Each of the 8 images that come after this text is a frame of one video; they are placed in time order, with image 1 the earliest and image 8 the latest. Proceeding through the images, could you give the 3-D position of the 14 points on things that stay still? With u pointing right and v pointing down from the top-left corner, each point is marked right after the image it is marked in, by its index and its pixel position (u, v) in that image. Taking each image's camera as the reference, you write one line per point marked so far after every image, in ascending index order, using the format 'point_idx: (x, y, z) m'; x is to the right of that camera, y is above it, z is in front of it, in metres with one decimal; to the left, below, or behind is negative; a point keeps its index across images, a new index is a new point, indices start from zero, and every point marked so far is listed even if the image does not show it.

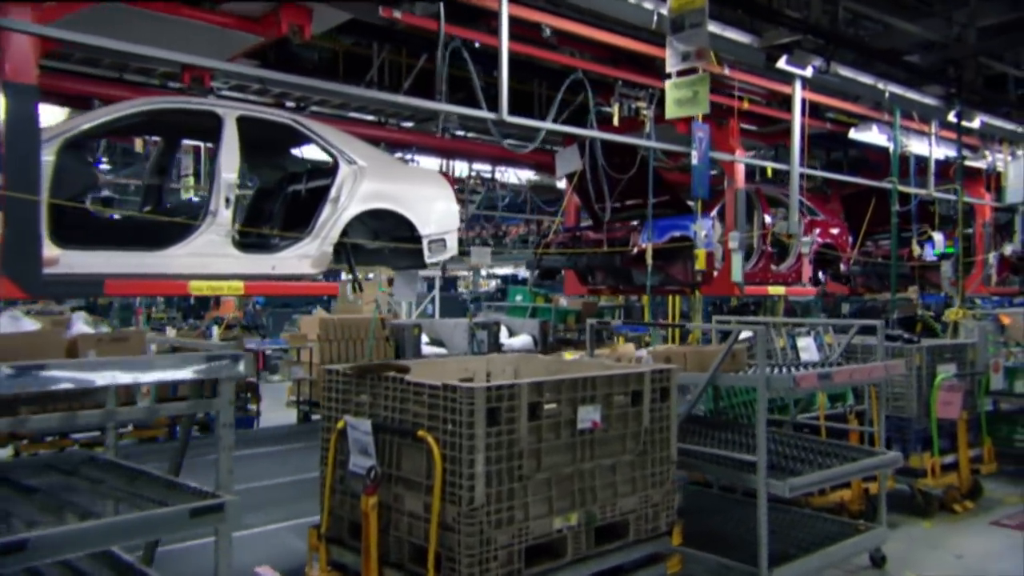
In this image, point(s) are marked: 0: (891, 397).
0: (+3.4, -1.0, +5.8) m
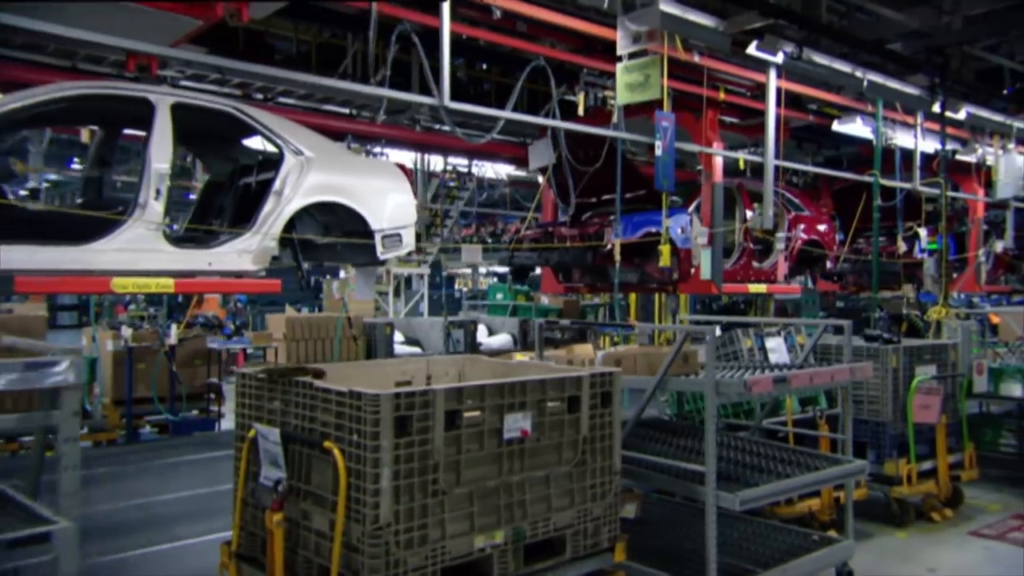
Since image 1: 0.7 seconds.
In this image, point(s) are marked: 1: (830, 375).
0: (+3.0, -1.0, +5.5) m
1: (+2.0, -0.5, +4.0) m
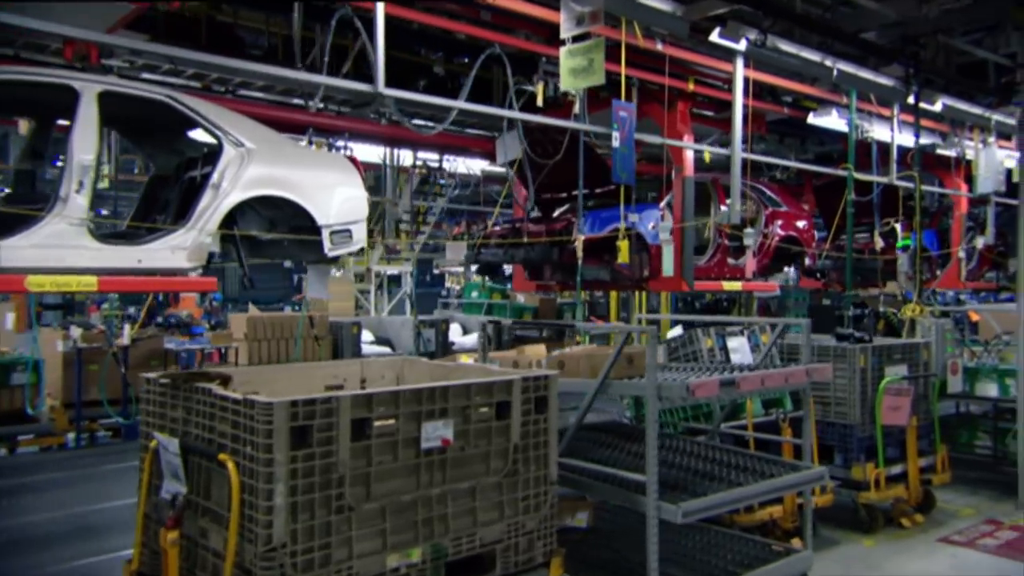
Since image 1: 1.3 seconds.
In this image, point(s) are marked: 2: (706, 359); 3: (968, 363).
0: (+2.6, -0.9, +5.3) m
1: (+1.6, -0.5, +3.8) m
2: (+1.5, -0.5, +5.0) m
3: (+4.8, -0.8, +6.8) m
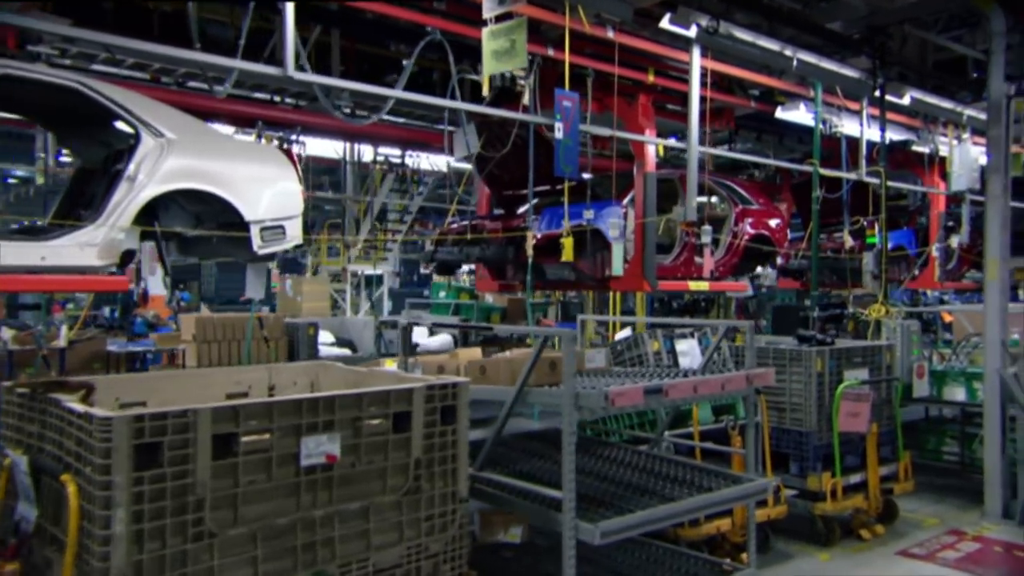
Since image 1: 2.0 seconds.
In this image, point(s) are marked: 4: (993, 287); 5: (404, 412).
0: (+2.1, -0.9, +5.1) m
1: (+1.2, -0.5, +3.6) m
2: (+1.0, -0.5, +4.7) m
3: (+4.3, -0.8, +6.6) m
4: (+4.2, 0.0, +5.7) m
5: (-0.5, -0.6, +2.9) m
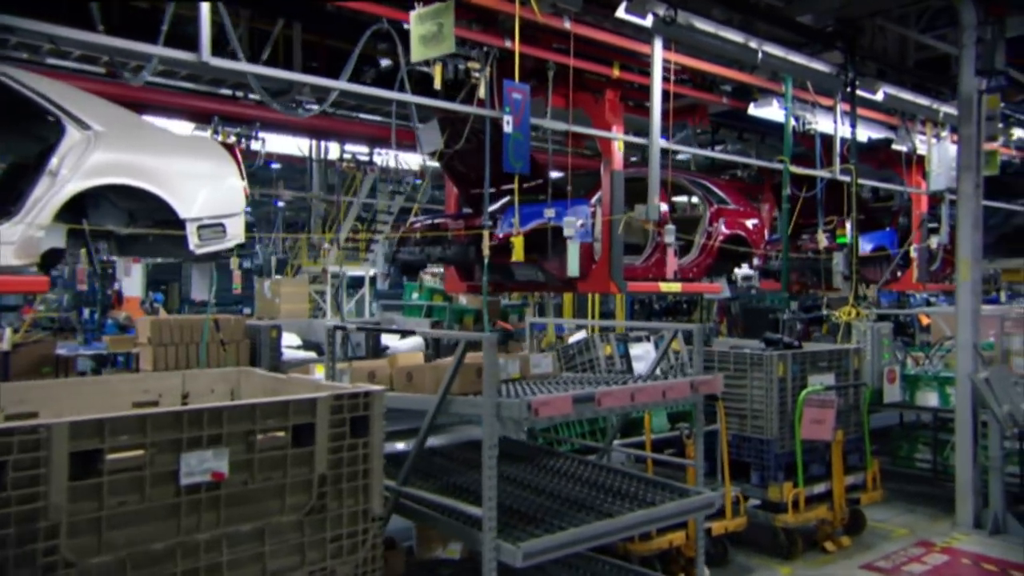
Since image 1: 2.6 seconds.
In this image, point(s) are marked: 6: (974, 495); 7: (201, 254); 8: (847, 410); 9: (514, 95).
0: (+1.8, -0.9, +4.8) m
1: (+0.8, -0.5, +3.3) m
2: (+0.6, -0.6, +4.5) m
3: (+3.9, -0.8, +6.4) m
4: (+3.8, 0.0, +5.5) m
5: (-0.8, -0.6, +2.7) m
6: (+3.9, -1.7, +5.4) m
7: (-2.4, +0.3, +5.0) m
8: (+2.7, -1.0, +5.2) m
9: (0.0, +1.4, +4.6) m
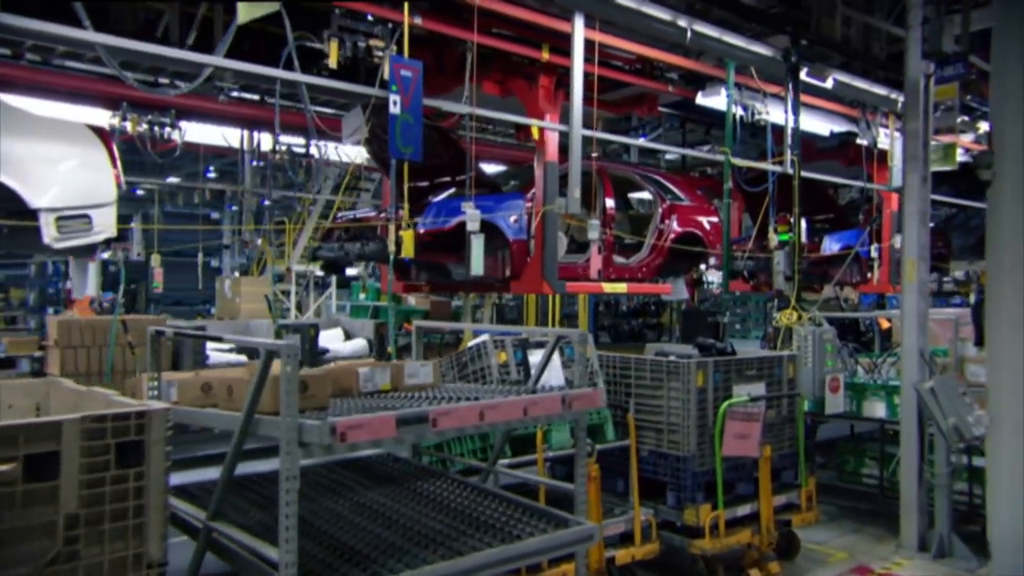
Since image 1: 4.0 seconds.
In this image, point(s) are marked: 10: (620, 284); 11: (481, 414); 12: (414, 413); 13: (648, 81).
0: (+1.0, -1.0, +4.4) m
1: (+0.1, -0.5, +2.9) m
2: (-0.1, -0.5, +4.0) m
3: (+3.1, -0.8, +5.9) m
4: (+3.1, 0.0, +5.1) m
5: (-1.5, -0.5, +2.2) m
6: (+3.1, -1.7, +5.0) m
7: (-3.1, +0.3, +4.5) m
8: (+2.0, -1.0, +4.8) m
9: (-0.7, +1.4, +4.2) m
10: (+1.1, +0.1, +7.1) m
11: (-0.1, -0.5, +2.7) m
12: (-0.4, -0.5, +2.5) m
13: (+1.5, +2.3, +7.4) m
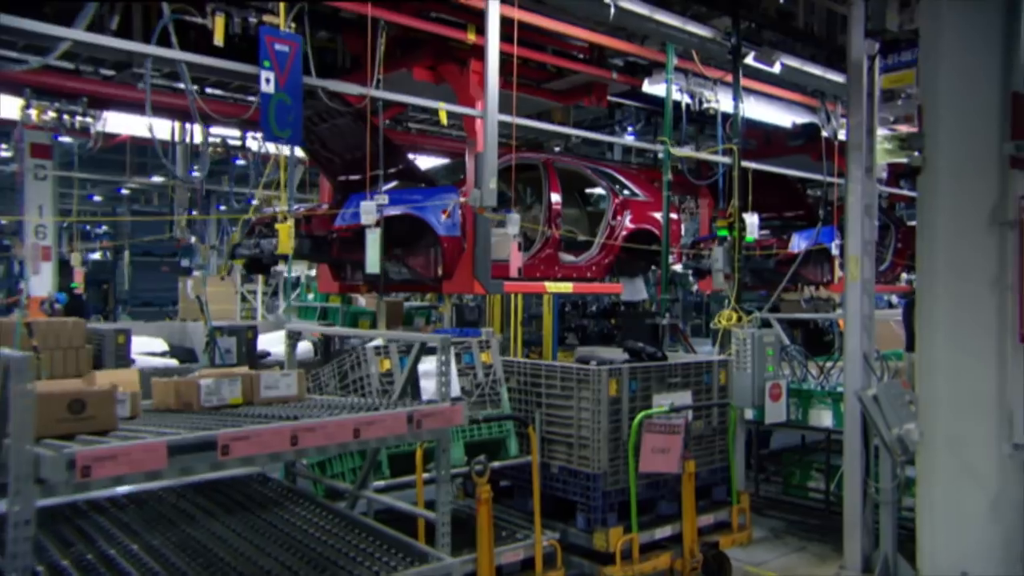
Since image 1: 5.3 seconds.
0: (+0.4, -0.9, +4.0) m
1: (-0.5, -0.5, +2.4) m
2: (-0.7, -0.5, +3.6) m
3: (+2.5, -0.8, +5.5) m
4: (+2.5, 0.0, +4.7) m
5: (-2.2, -0.5, +1.7) m
6: (+2.5, -1.7, +4.6) m
7: (-3.7, +0.3, +4.0) m
8: (+1.3, -1.0, +4.4) m
9: (-1.3, +1.4, +3.7) m
10: (+0.4, +0.1, +6.6) m
11: (-0.7, -0.5, +2.3) m
12: (-1.0, -0.5, +2.1) m
13: (+0.9, +2.3, +7.0) m
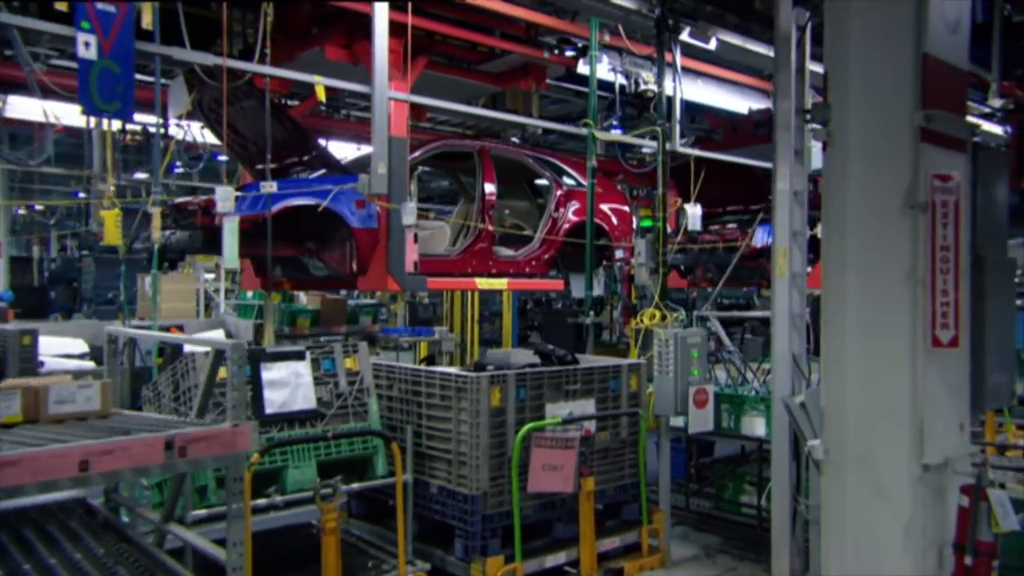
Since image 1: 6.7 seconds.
0: (-0.3, -0.9, +3.5) m
1: (-1.2, -0.5, +1.9) m
2: (-1.4, -0.5, +3.1) m
3: (+1.8, -0.8, +5.1) m
4: (+1.8, 0.0, +4.3) m
5: (-2.8, -0.5, +1.2) m
6: (+1.8, -1.7, +4.2) m
7: (-4.4, +0.3, +3.5) m
8: (+0.6, -1.0, +3.9) m
9: (-2.0, +1.4, +3.2) m
10: (-0.3, +0.1, +6.2) m
11: (-1.4, -0.5, +1.8) m
12: (-1.7, -0.5, +1.6) m
13: (+0.1, +2.4, +6.5) m
